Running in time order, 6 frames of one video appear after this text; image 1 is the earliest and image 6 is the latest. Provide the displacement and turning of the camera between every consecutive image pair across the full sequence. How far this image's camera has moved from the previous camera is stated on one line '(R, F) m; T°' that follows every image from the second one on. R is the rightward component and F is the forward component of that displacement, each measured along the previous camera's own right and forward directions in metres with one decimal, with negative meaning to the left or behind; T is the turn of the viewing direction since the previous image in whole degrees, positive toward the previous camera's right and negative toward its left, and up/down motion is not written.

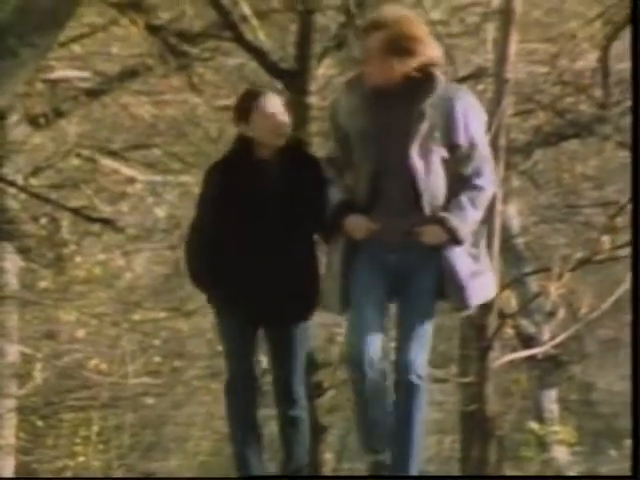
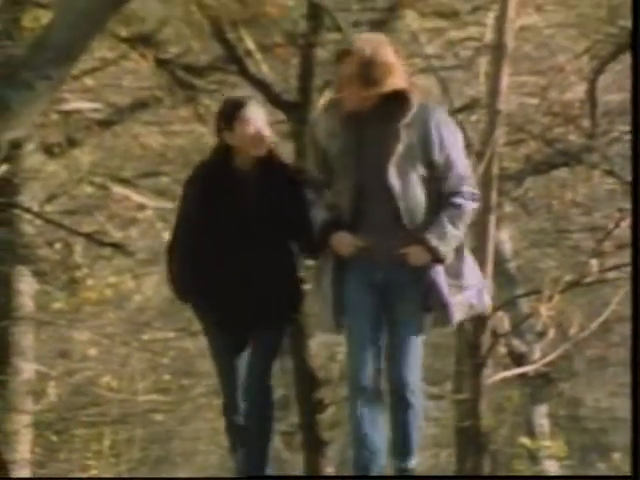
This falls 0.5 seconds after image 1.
(0.0, -0.1) m; -1°
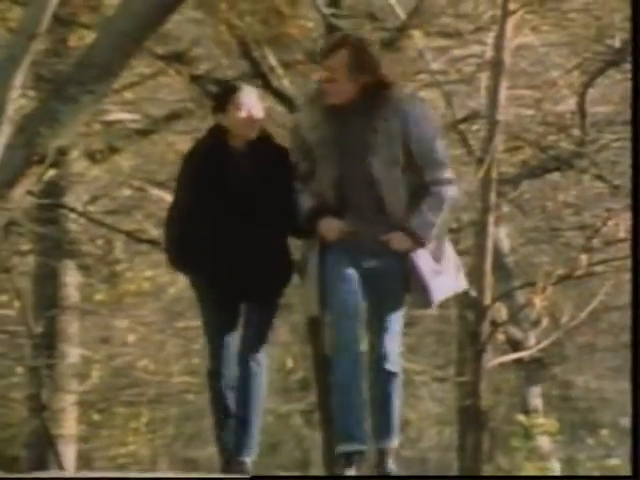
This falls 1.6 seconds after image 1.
(0.0, -0.3) m; -1°
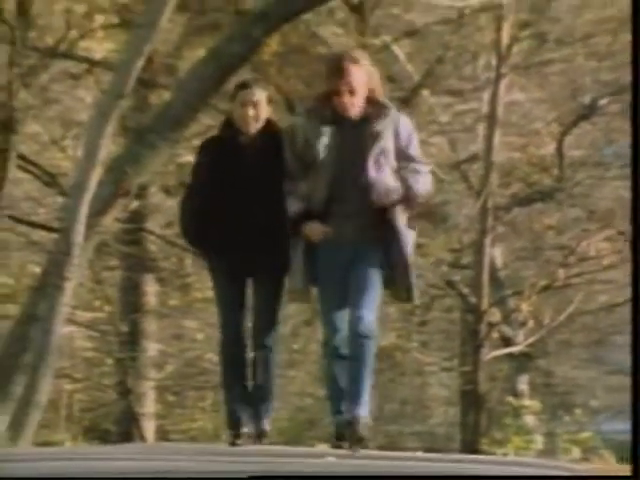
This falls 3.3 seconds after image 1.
(0.0, -0.8) m; -1°
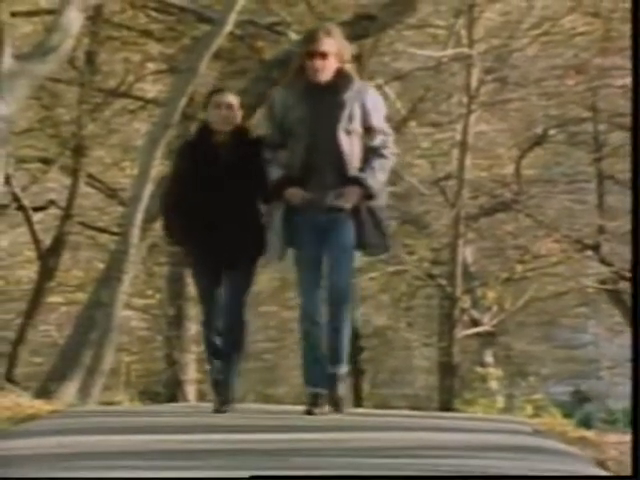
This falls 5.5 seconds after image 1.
(0.0, -1.0) m; 0°
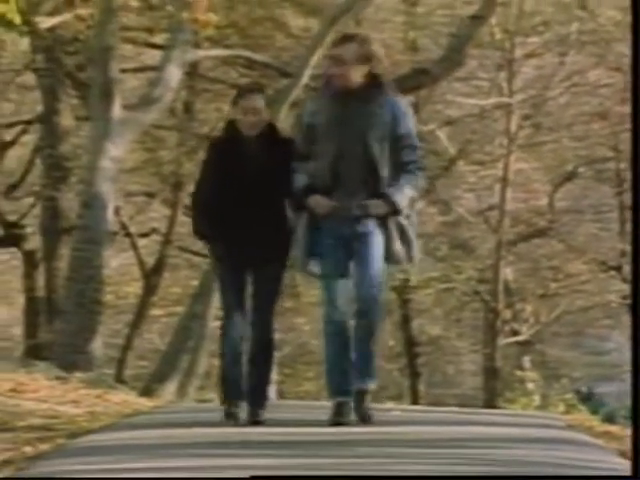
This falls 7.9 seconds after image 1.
(0.0, -0.8) m; -2°
